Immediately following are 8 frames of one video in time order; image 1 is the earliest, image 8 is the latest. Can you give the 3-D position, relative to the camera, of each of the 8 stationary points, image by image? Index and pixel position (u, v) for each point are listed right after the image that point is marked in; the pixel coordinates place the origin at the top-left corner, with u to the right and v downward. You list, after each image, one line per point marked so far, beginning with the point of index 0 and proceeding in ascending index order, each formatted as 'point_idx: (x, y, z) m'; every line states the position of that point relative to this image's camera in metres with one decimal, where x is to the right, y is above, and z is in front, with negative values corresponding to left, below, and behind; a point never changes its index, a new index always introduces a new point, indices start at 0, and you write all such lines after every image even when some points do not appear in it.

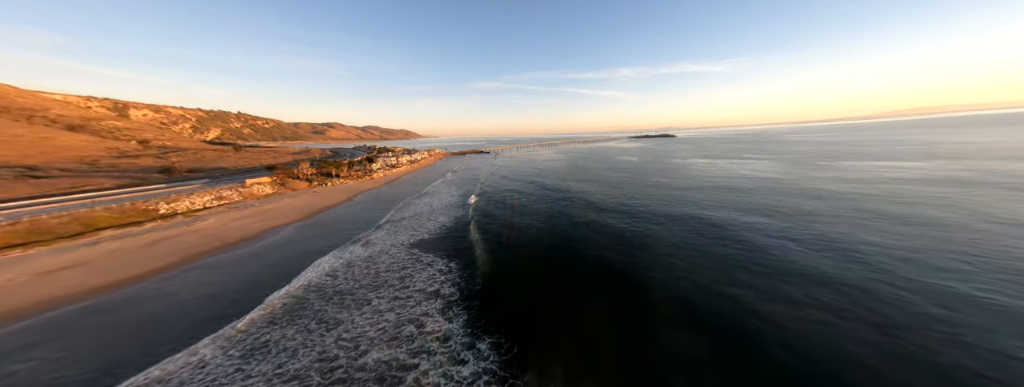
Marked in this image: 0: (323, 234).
0: (-15.5, -3.2, +17.9) m
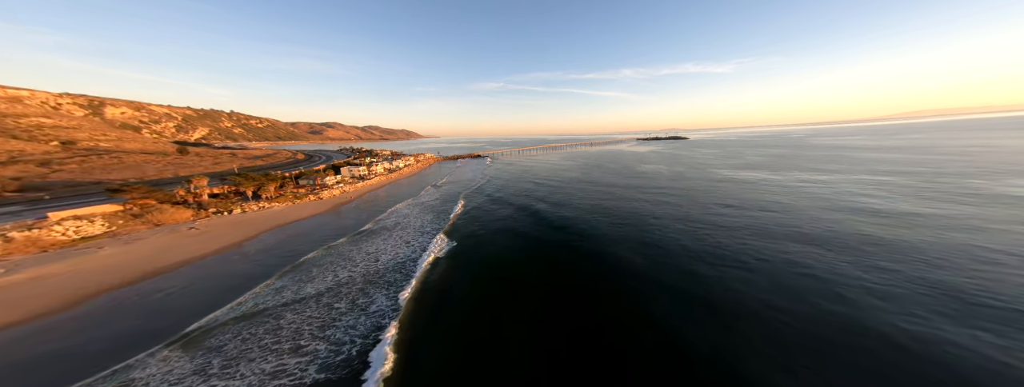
0: (-16.1, -6.2, +7.2) m
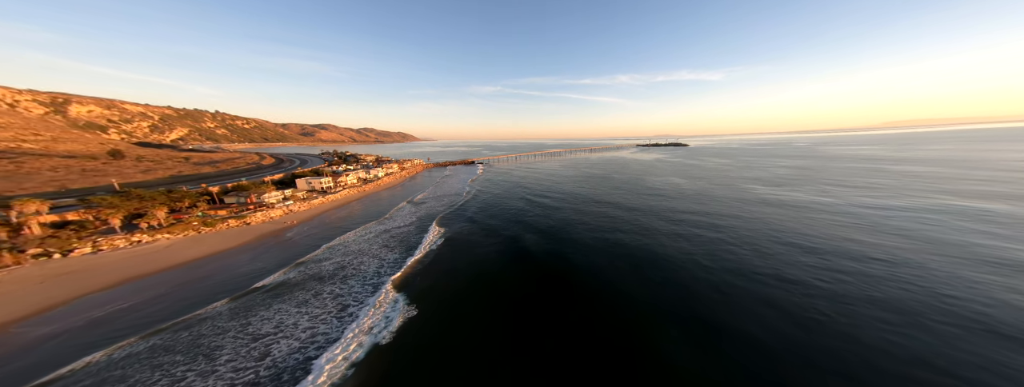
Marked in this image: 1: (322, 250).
0: (-16.8, -8.1, +0.1) m
1: (-15.7, -4.7, +18.1) m
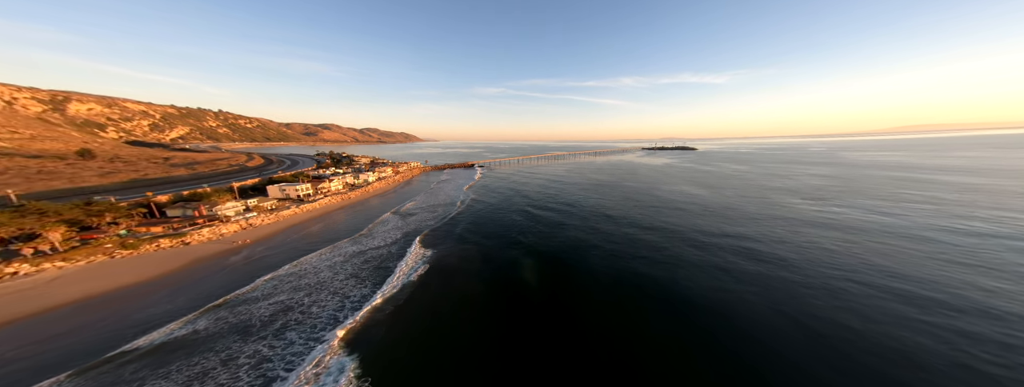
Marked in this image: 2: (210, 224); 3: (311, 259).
0: (-17.3, -9.1, -3.7) m
1: (-16.0, -5.8, +14.3) m
2: (-26.4, -2.6, +19.2) m
3: (-15.9, -5.2, +17.6) m
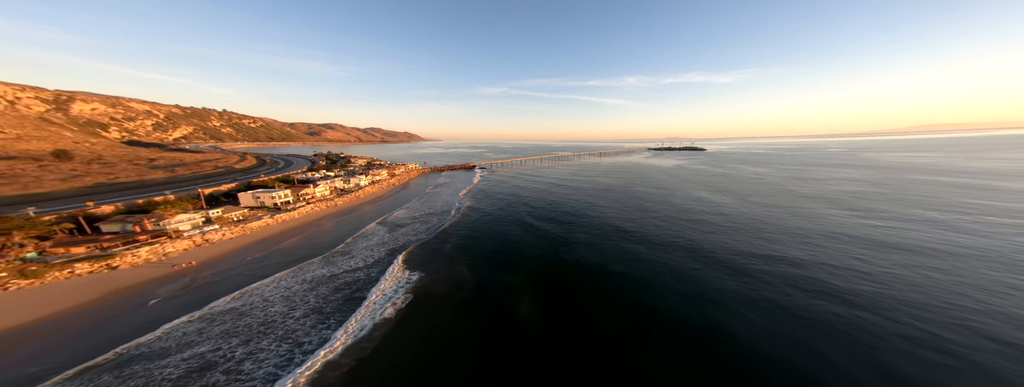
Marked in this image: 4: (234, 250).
0: (-17.7, -10.0, -6.8) m
1: (-16.2, -6.7, +11.2) m
2: (-26.6, -3.5, +16.3) m
3: (-16.1, -6.1, +14.5) m
4: (-22.9, -4.7, +18.3) m
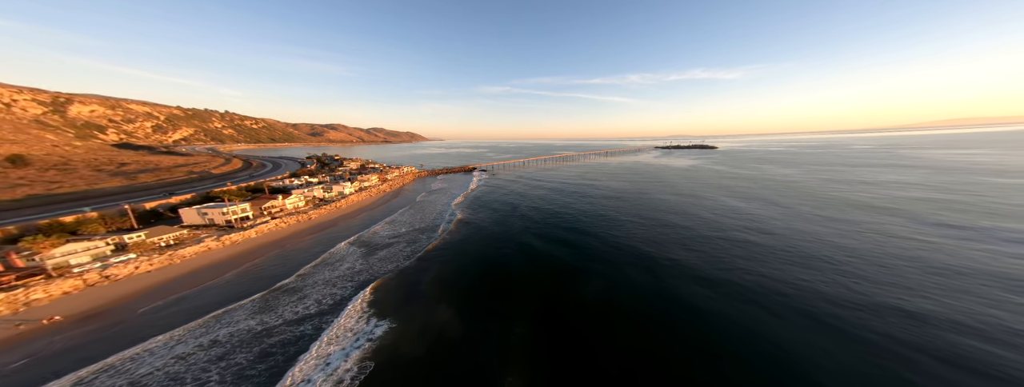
0: (-18.1, -11.5, -11.2) m
1: (-16.3, -8.1, +6.7) m
2: (-26.6, -4.9, +11.9) m
3: (-16.2, -7.5, +10.0) m
4: (-23.0, -6.1, +13.9) m
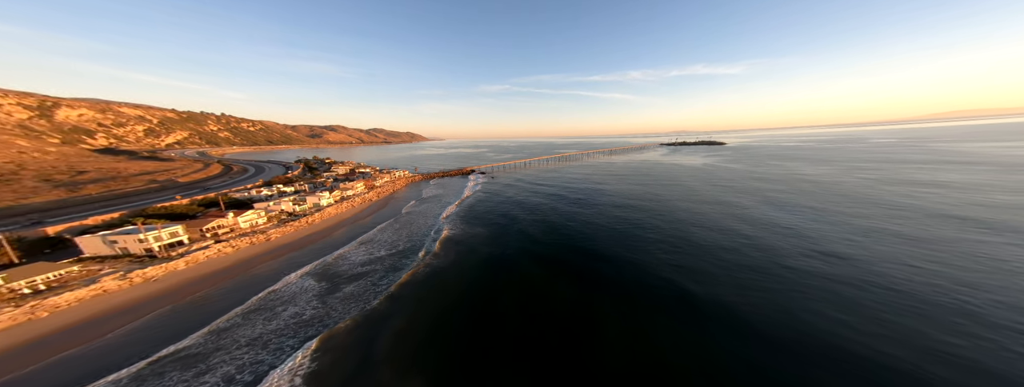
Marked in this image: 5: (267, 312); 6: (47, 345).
0: (-18.2, -13.2, -15.8) m
1: (-16.4, -9.7, +2.1) m
2: (-26.7, -6.6, +7.4) m
3: (-16.2, -9.1, +5.4) m
4: (-23.0, -7.7, +9.3) m
5: (-15.7, -7.4, +14.5) m
6: (-22.6, -7.5, +11.0) m
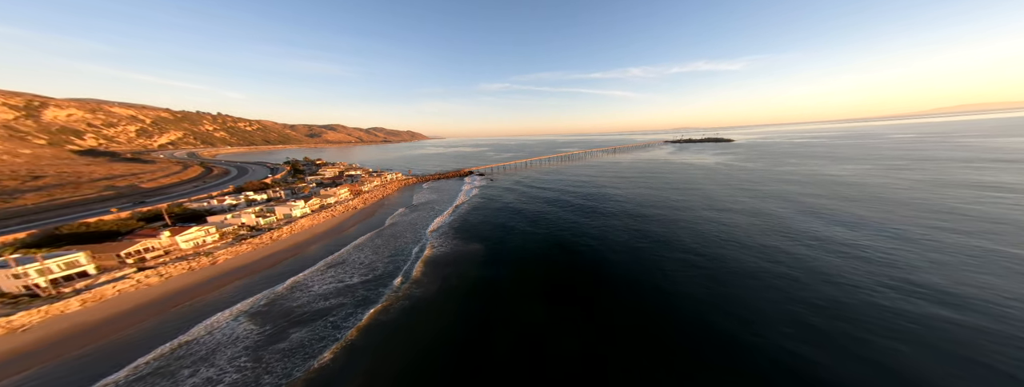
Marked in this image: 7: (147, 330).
0: (-18.4, -14.6, -19.7) m
1: (-16.5, -10.9, -1.9) m
2: (-26.8, -7.8, +3.4) m
3: (-16.3, -10.3, +1.4) m
4: (-23.1, -8.9, +5.3) m
5: (-15.8, -8.5, +10.5) m
6: (-22.7, -8.7, +7.0) m
7: (-21.0, -7.8, +13.2) m
